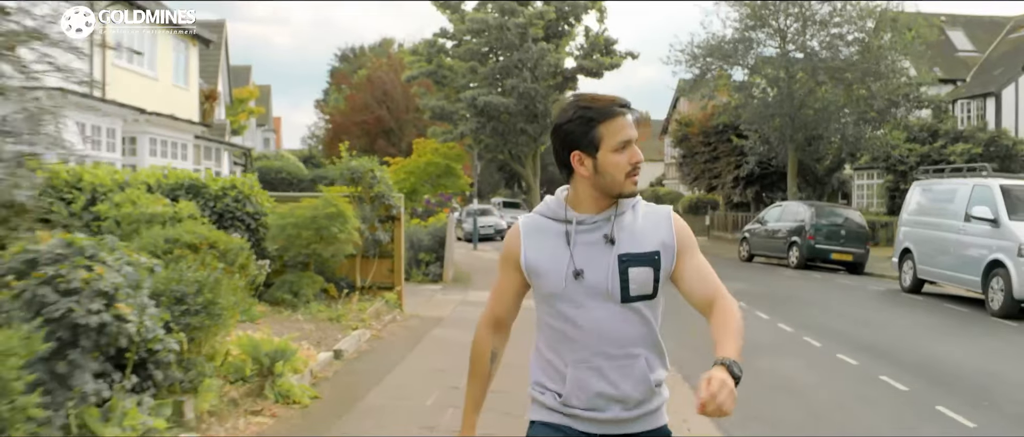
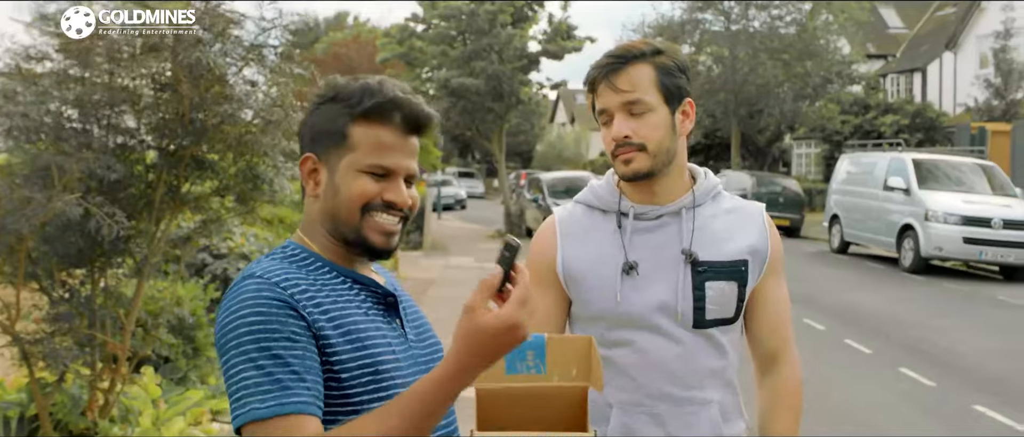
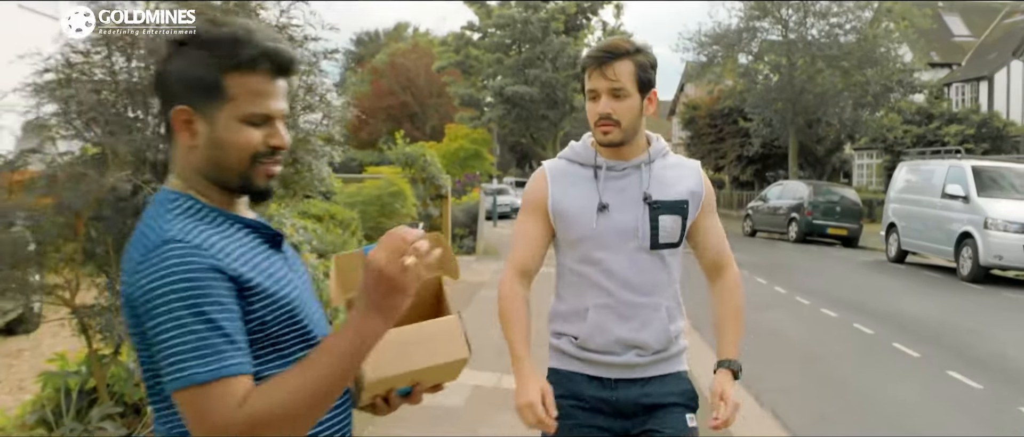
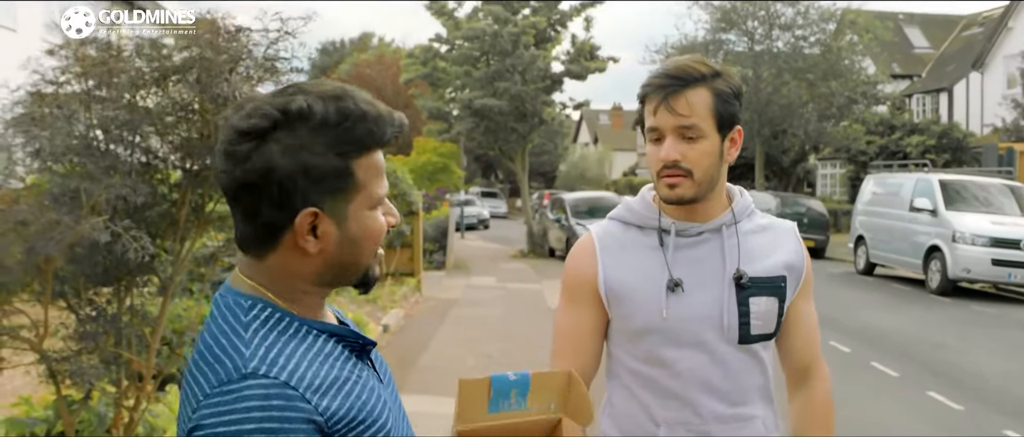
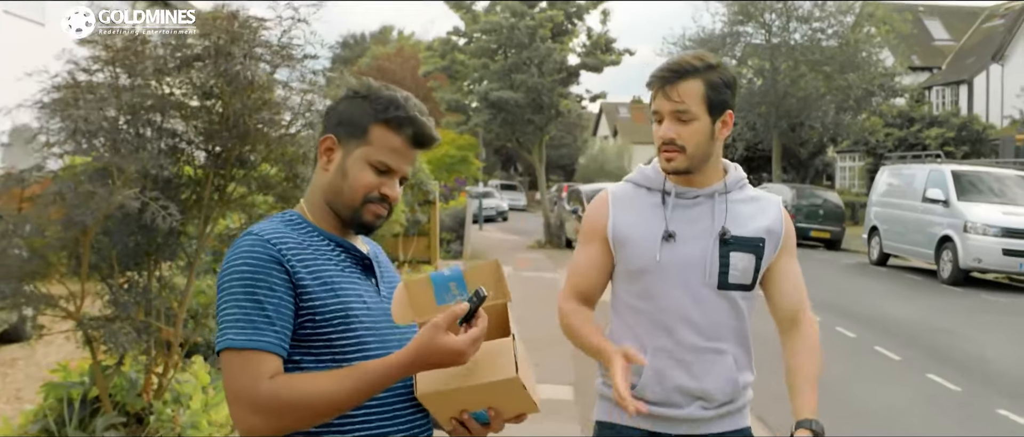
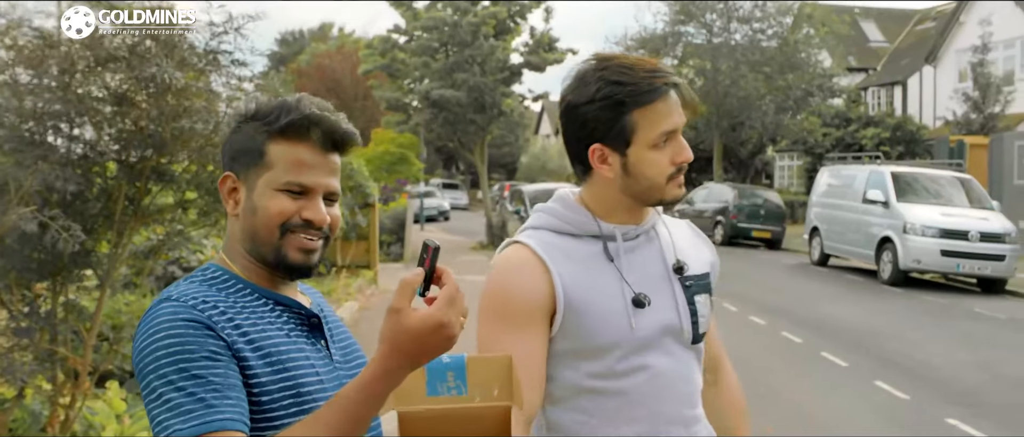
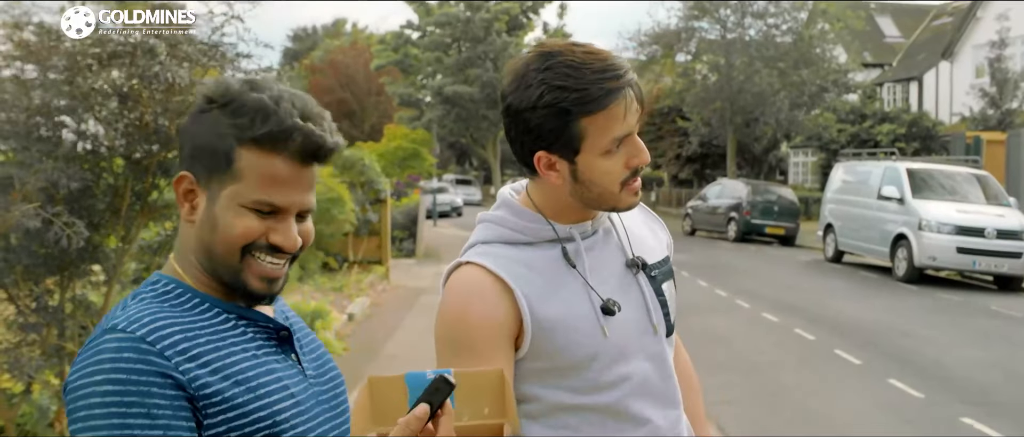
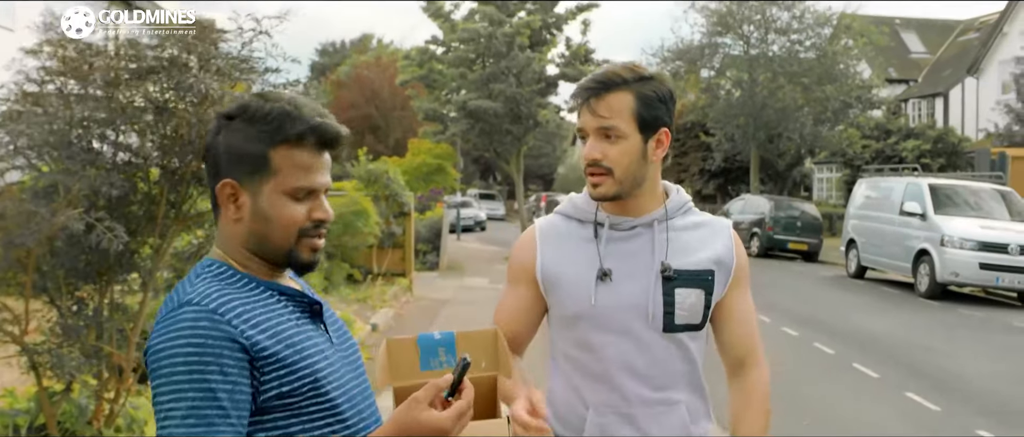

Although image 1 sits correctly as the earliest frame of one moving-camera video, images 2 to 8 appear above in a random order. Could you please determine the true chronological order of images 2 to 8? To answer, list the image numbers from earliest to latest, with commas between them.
3, 5, 8, 4, 2, 6, 7
